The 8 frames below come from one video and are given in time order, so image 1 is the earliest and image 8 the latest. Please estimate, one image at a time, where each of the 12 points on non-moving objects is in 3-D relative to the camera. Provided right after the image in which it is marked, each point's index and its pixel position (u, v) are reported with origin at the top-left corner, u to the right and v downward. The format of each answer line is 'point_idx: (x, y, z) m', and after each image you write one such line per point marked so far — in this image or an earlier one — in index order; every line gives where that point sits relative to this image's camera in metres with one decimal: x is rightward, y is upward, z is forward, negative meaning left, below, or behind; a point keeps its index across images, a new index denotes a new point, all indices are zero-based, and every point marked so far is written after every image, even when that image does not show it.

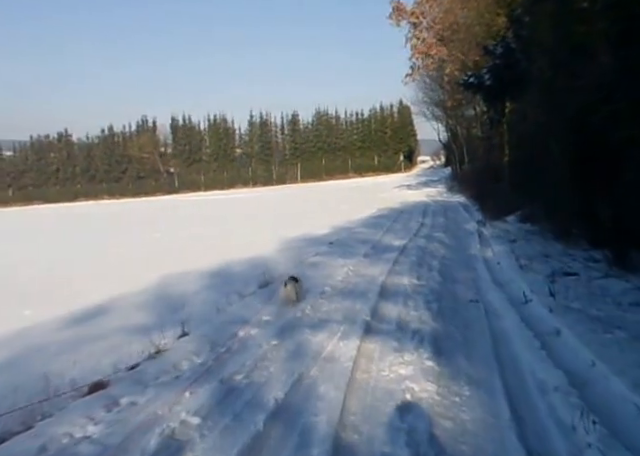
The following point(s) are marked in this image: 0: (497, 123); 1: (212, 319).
0: (+7.5, +4.3, +19.7) m
1: (-1.4, -1.2, +6.3) m
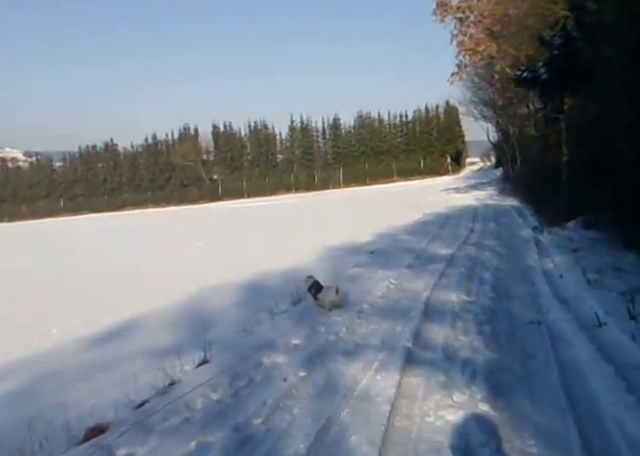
0: (+9.0, +4.1, +18.4) m
1: (-1.0, -1.4, +5.7) m
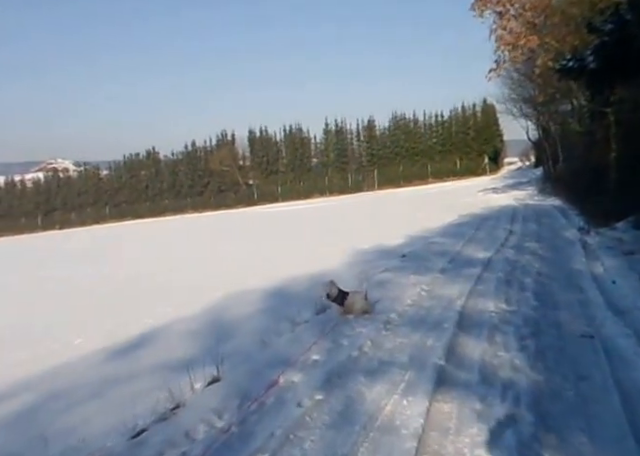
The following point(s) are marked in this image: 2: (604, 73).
0: (+10.1, +4.1, +17.2) m
1: (-0.7, -1.4, +5.3) m
2: (+6.5, +3.4, +10.5) m
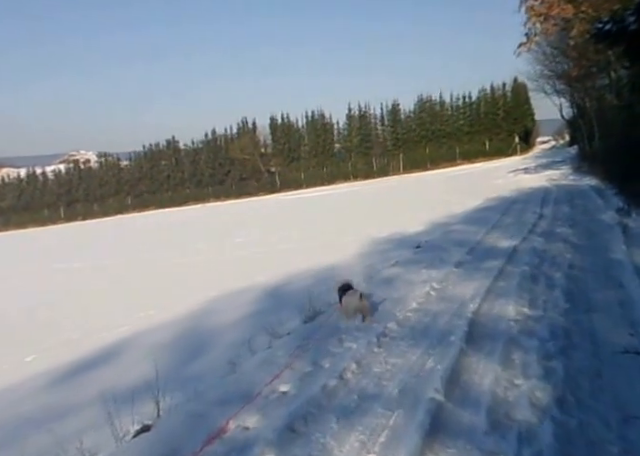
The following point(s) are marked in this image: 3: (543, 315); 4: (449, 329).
0: (+10.4, +4.7, +15.5) m
1: (-1.0, -1.4, +4.4) m
2: (+6.4, +3.7, +9.0) m
3: (+2.5, -1.0, +5.3) m
4: (+1.4, -1.1, +5.1) m
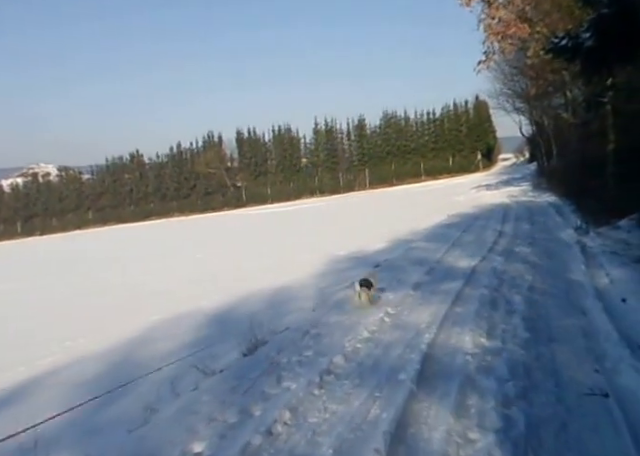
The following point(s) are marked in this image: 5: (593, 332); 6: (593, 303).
0: (+9.1, +4.1, +15.7) m
1: (-1.5, -1.6, +3.6) m
2: (+5.5, +3.3, +9.0) m
3: (+1.8, -1.2, +4.8) m
4: (+0.8, -1.3, +4.6) m
5: (+2.9, -1.1, +5.1) m
6: (+3.6, -1.0, +6.2) m
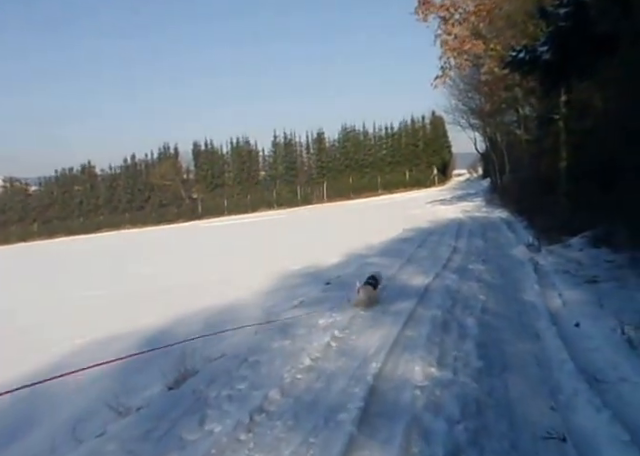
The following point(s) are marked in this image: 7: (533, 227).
0: (+7.6, +3.6, +16.0) m
1: (-2.0, -1.7, +2.9) m
2: (+4.5, +3.0, +9.0) m
3: (+1.2, -1.4, +4.4) m
4: (+0.2, -1.5, +4.1) m
5: (+2.3, -1.3, +4.8) m
6: (+2.8, -1.2, +6.0) m
7: (+7.3, +0.1, +16.5) m
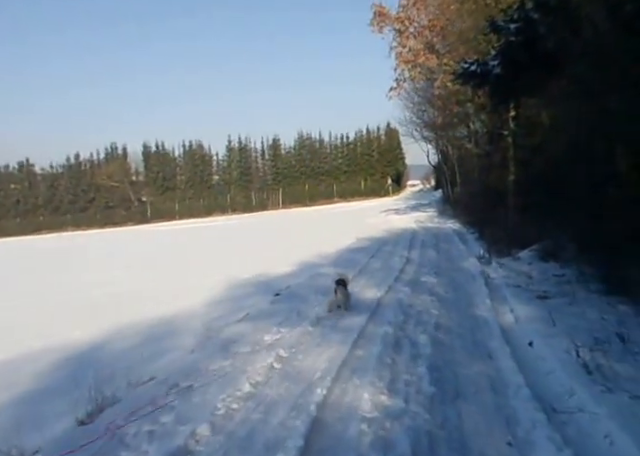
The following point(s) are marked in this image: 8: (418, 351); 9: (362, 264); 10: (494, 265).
0: (+6.0, +3.2, +16.2) m
1: (-2.4, -1.8, +2.2) m
2: (+3.7, +2.8, +8.9) m
3: (+0.7, -1.5, +4.0) m
4: (-0.3, -1.6, +3.6) m
5: (+1.7, -1.5, +4.5) m
6: (+2.1, -1.4, +5.7) m
7: (+5.7, -0.4, +16.7) m
8: (+1.2, -1.5, +5.7) m
9: (+1.2, -1.0, +13.6) m
10: (+4.3, -0.9, +12.0) m
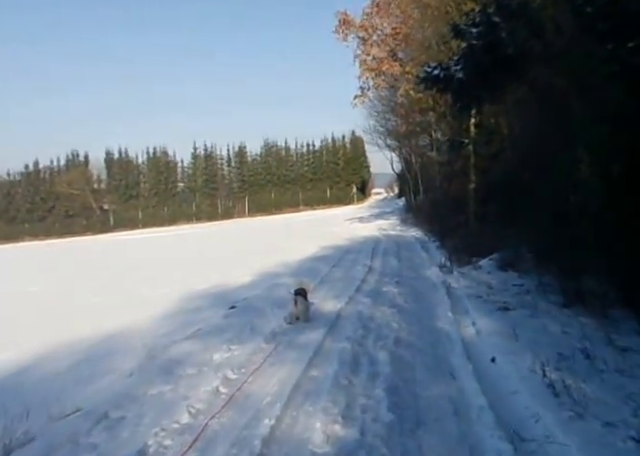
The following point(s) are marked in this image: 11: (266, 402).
0: (+4.8, +2.9, +16.2) m
1: (-2.7, -1.8, +1.6) m
2: (+2.9, +2.6, +8.8) m
3: (+0.3, -1.6, +3.6) m
4: (-0.7, -1.7, +3.1) m
5: (+1.3, -1.6, +4.1) m
6: (+1.6, -1.5, +5.4) m
7: (+4.4, -0.6, +16.6) m
8: (+0.6, -1.6, +5.3) m
9: (+0.1, -1.3, +13.2) m
10: (+3.4, -1.1, +11.8) m
11: (-0.5, -1.6, +4.5) m
